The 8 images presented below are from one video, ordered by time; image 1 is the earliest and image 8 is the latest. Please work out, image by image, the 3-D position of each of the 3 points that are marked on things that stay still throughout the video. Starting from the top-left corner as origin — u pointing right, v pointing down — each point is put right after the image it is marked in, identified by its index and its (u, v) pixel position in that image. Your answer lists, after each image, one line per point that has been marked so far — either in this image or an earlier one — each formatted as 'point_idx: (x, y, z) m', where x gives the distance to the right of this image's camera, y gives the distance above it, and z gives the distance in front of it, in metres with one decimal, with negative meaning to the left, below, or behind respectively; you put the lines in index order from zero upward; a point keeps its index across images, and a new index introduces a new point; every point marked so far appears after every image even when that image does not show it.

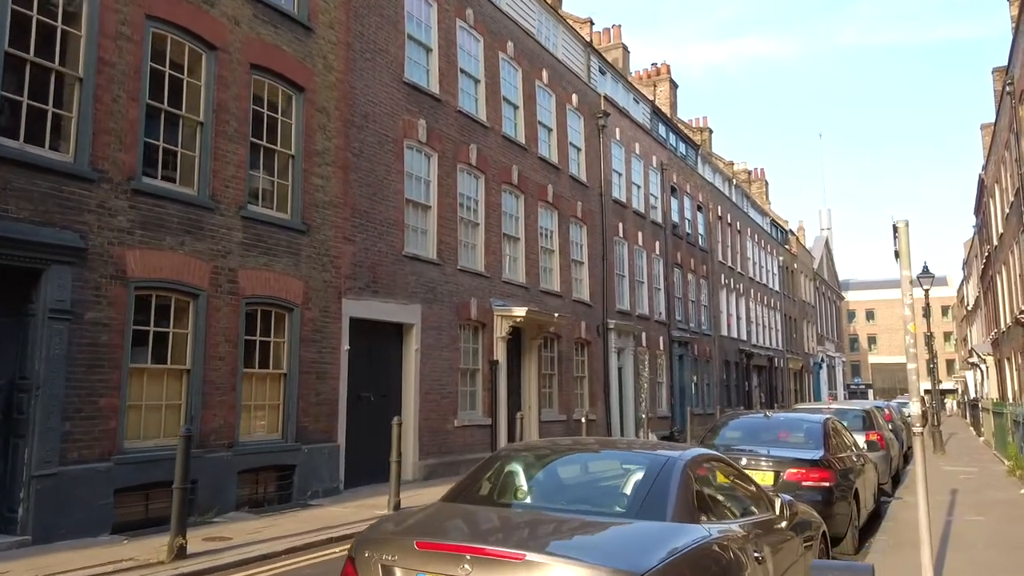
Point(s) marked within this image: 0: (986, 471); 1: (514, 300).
0: (+10.7, -4.1, +16.9) m
1: (+0.1, -0.3, +17.6) m
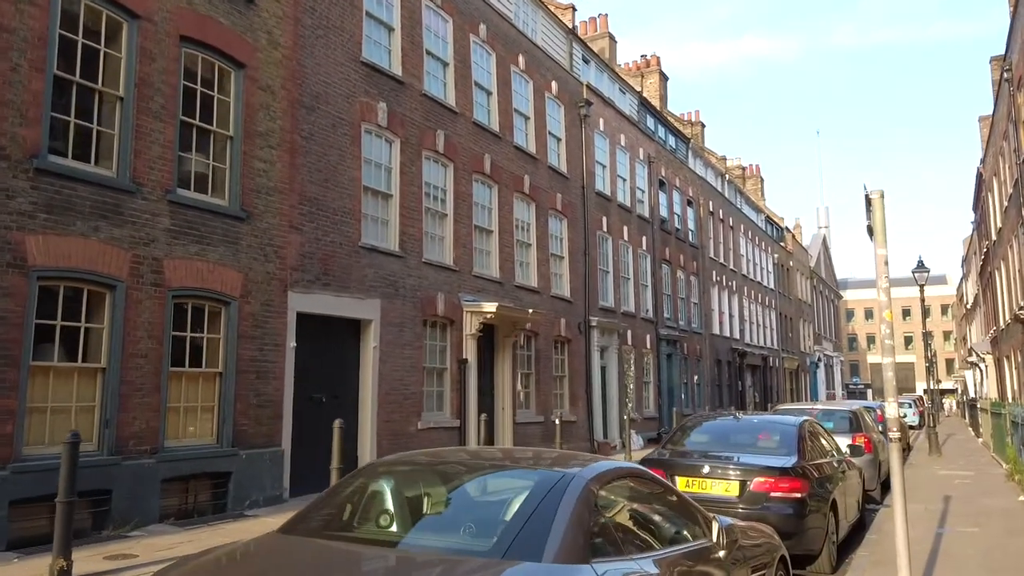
0: (+10.0, -4.0, +16.0) m
1: (-0.6, -0.2, +16.8) m
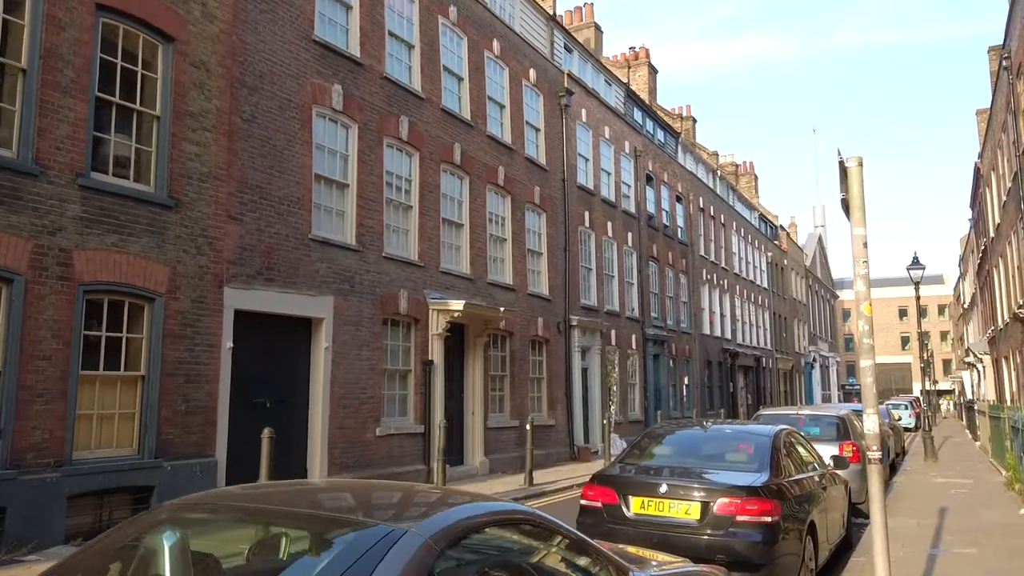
0: (+9.4, -3.9, +15.1) m
1: (-1.2, -0.1, +15.8) m
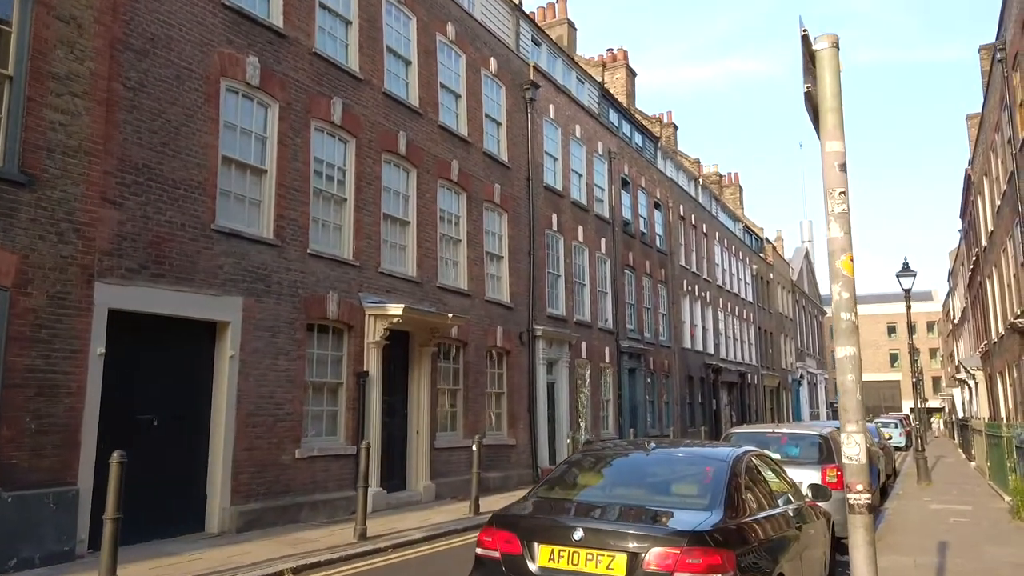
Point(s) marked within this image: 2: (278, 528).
0: (+8.4, -4.0, +13.5) m
1: (-2.1, -0.2, +14.2) m
2: (-3.4, -3.5, +10.9) m
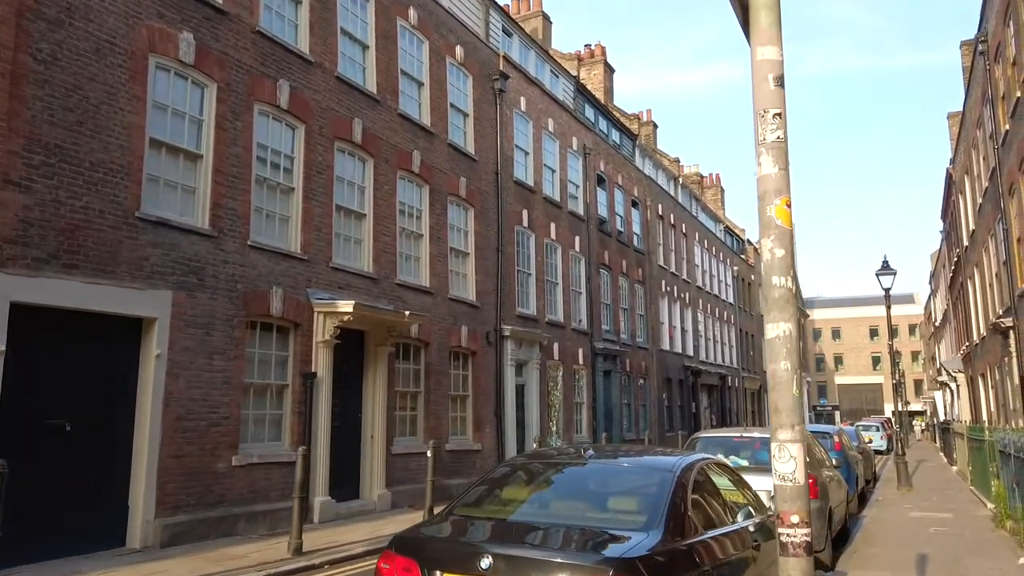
0: (+7.7, -4.0, +12.9) m
1: (-2.9, -0.1, +13.4) m
2: (-4.0, -3.4, +10.0) m
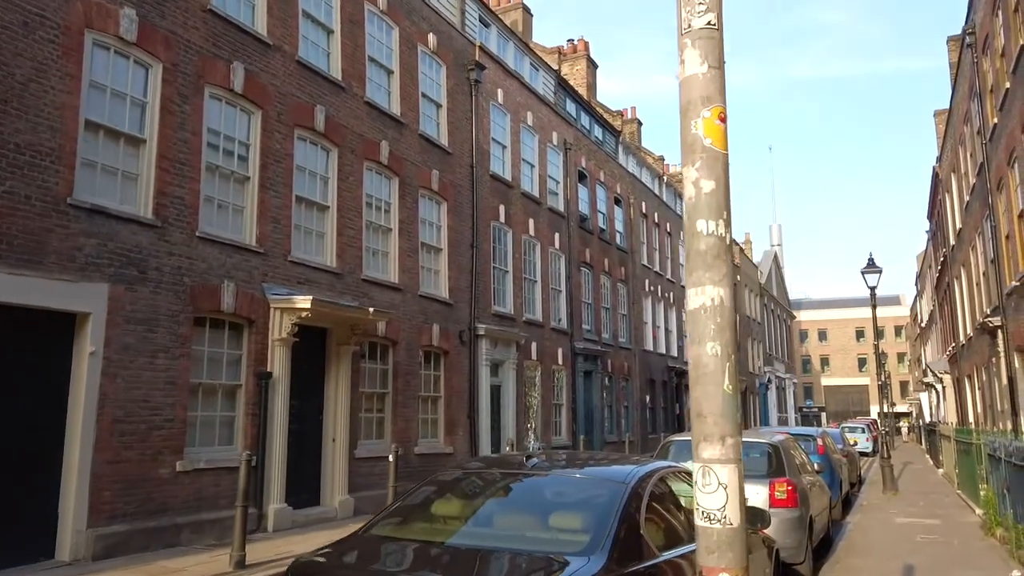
0: (+7.2, -3.9, +12.4) m
1: (-3.4, 0.0, +12.7) m
2: (-4.5, -3.3, +9.3) m
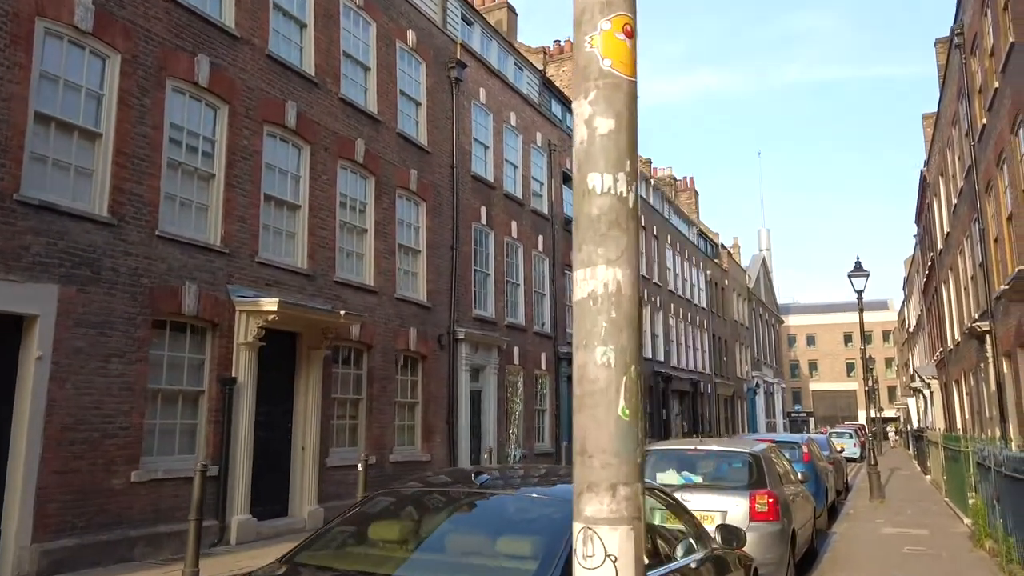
0: (+6.8, -4.0, +12.0) m
1: (-3.7, -0.1, +12.2) m
2: (-4.9, -3.3, +8.9) m
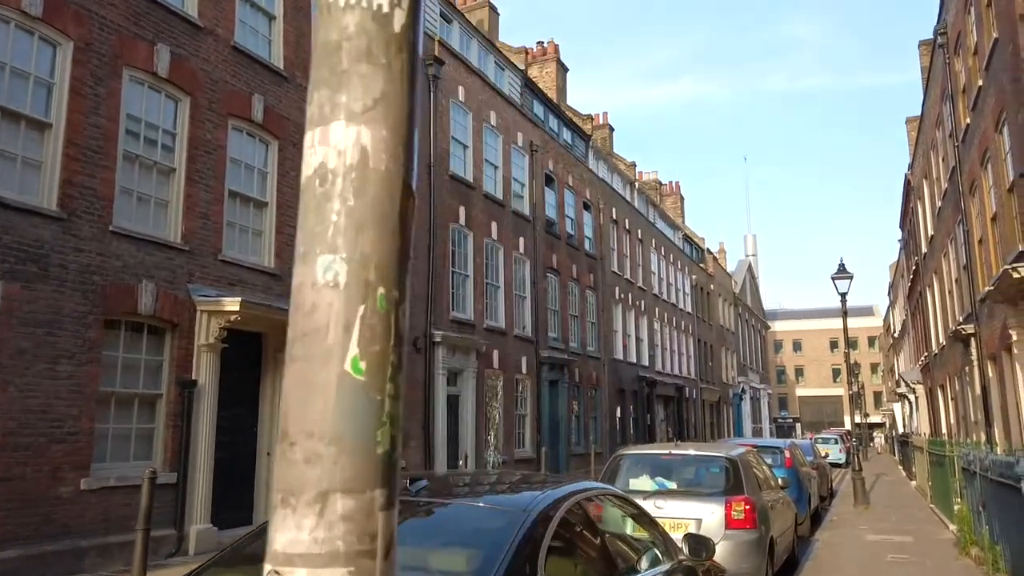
0: (+6.4, -4.0, +11.7) m
1: (-4.2, -0.1, +11.8) m
2: (-5.2, -3.3, +8.4) m
